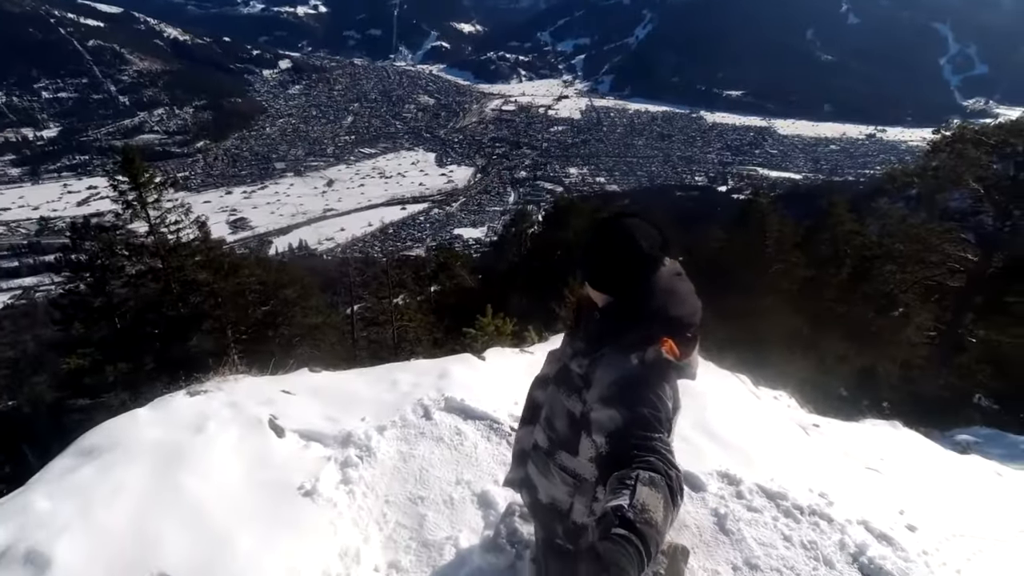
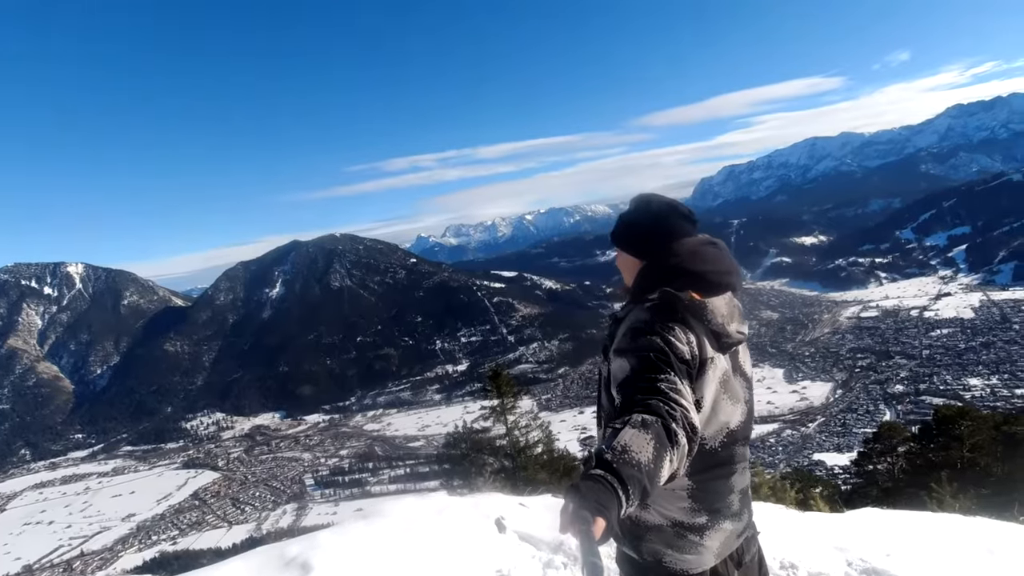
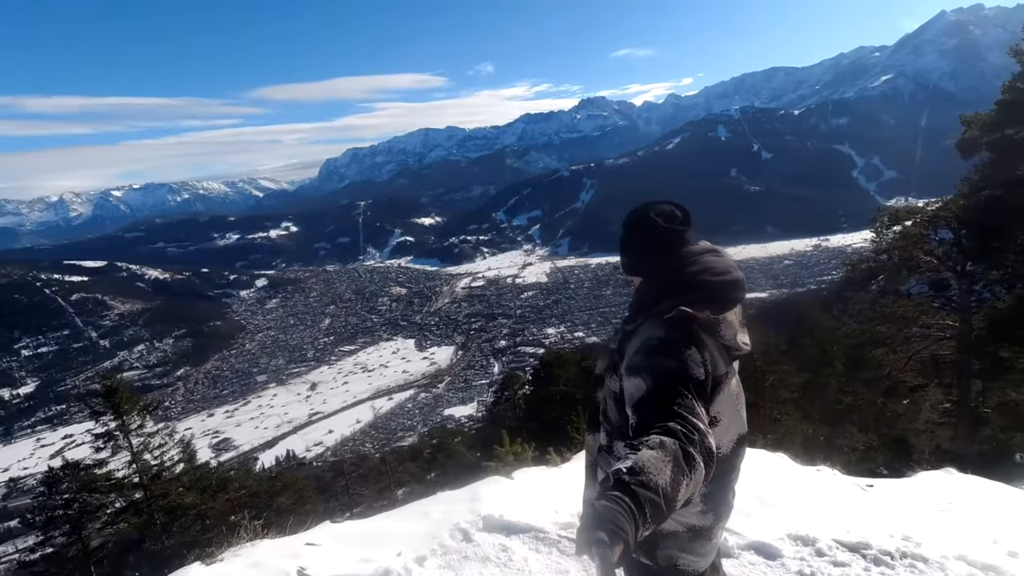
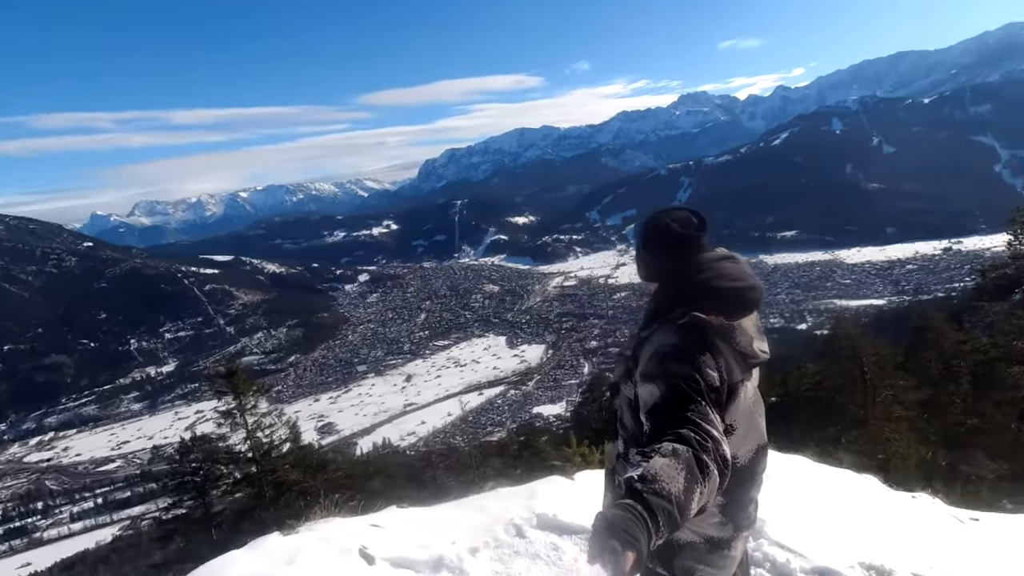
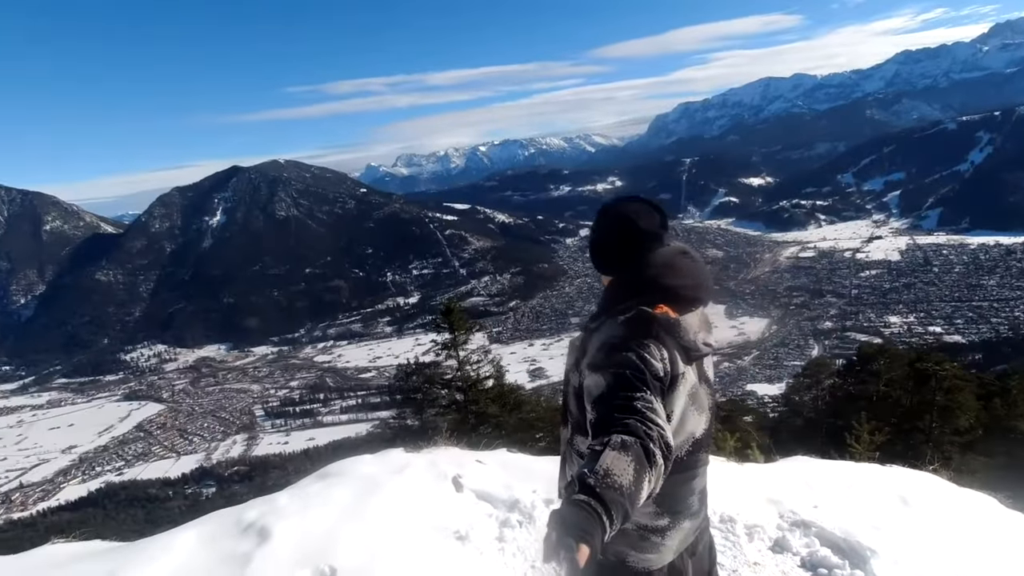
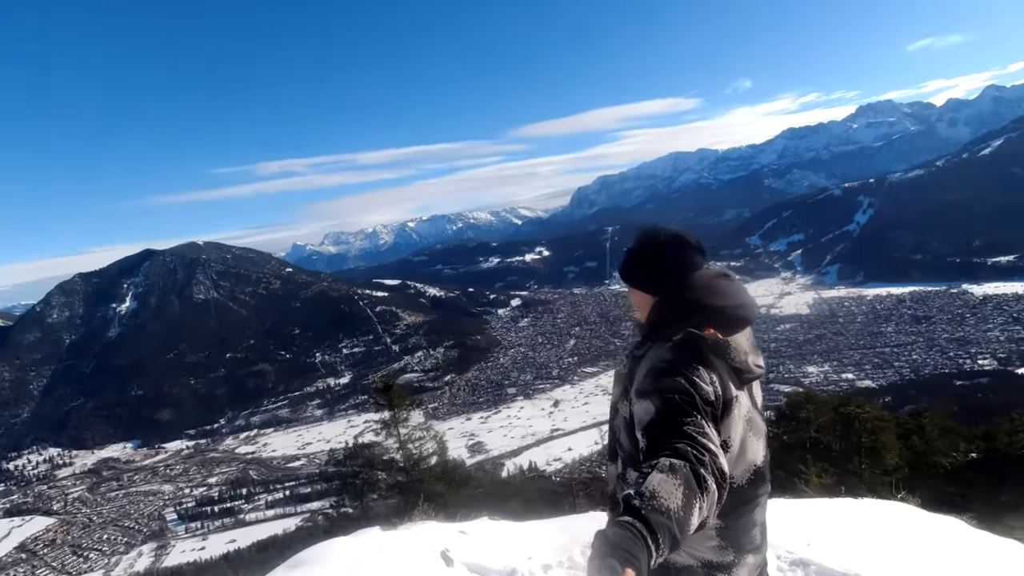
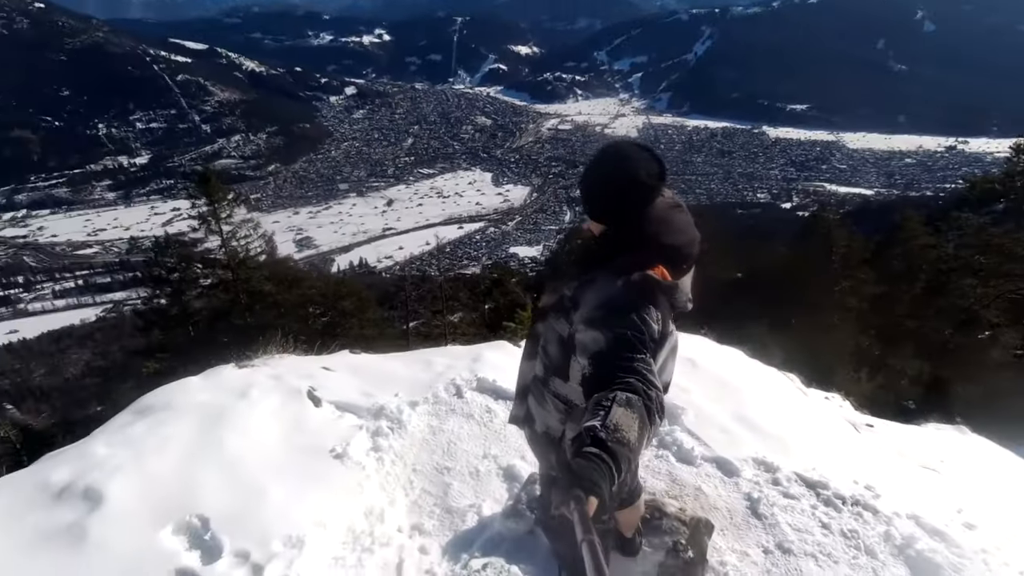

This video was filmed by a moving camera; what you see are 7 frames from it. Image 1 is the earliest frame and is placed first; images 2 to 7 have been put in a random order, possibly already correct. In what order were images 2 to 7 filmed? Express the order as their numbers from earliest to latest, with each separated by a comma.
7, 5, 2, 6, 4, 3
